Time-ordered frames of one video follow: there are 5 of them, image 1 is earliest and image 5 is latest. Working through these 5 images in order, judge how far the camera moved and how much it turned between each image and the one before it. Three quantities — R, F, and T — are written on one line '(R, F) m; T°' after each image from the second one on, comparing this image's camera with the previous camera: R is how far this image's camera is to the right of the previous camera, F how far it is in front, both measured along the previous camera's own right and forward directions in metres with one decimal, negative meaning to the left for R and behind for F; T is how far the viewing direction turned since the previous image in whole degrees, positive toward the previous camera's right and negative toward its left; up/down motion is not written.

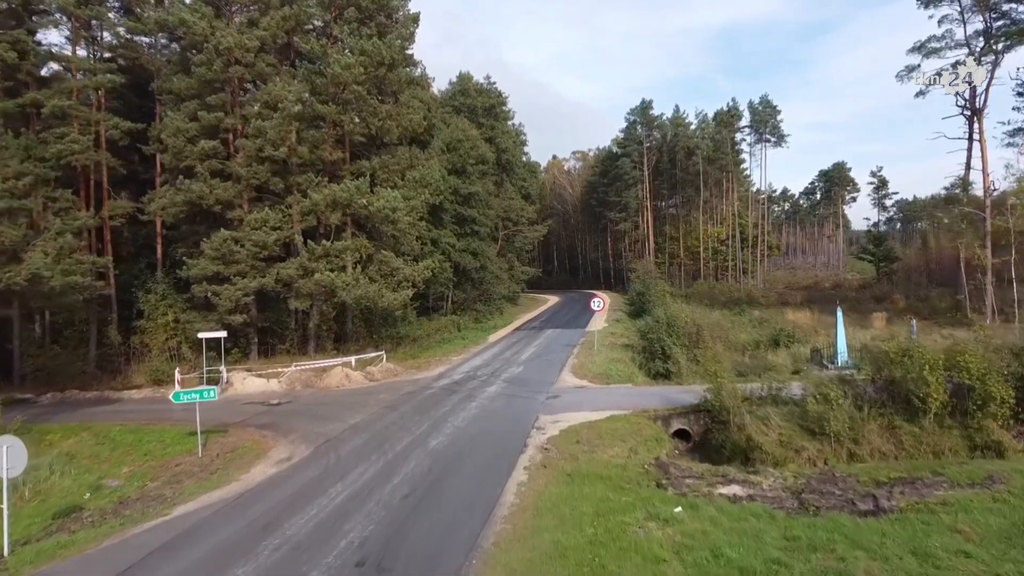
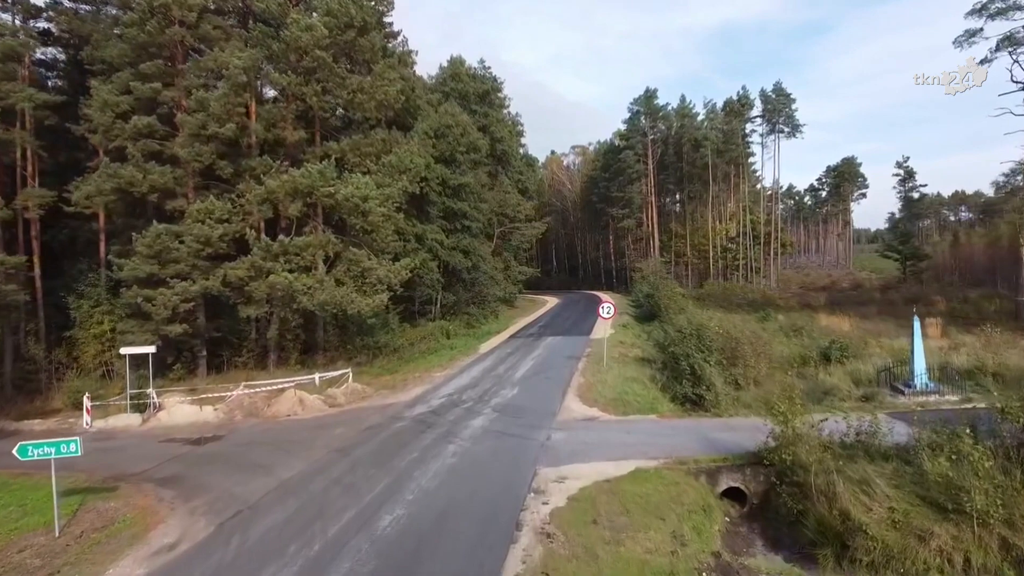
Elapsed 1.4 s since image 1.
(+0.1, +4.1) m; 0°
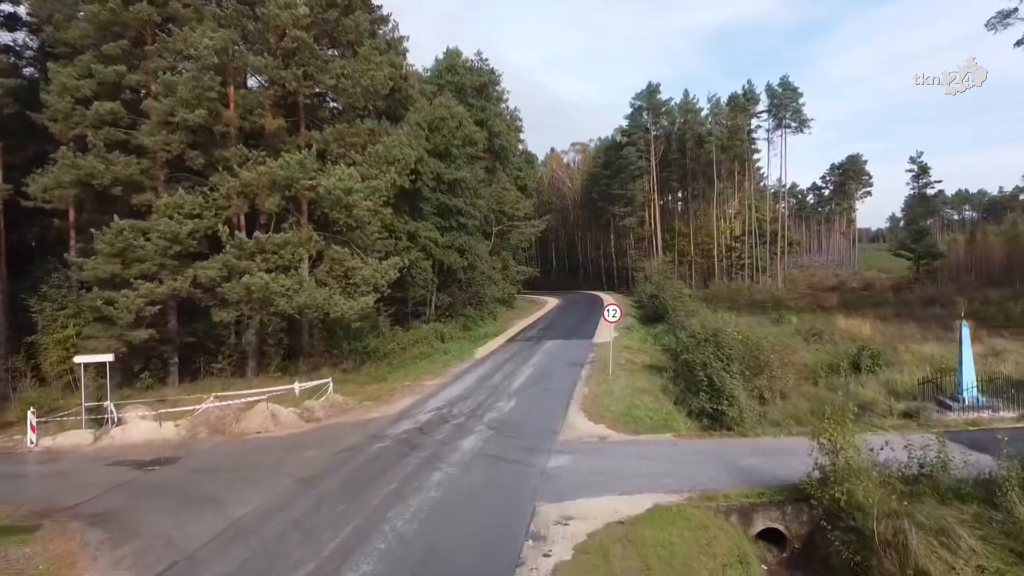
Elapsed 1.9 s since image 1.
(+0.1, +1.8) m; 0°
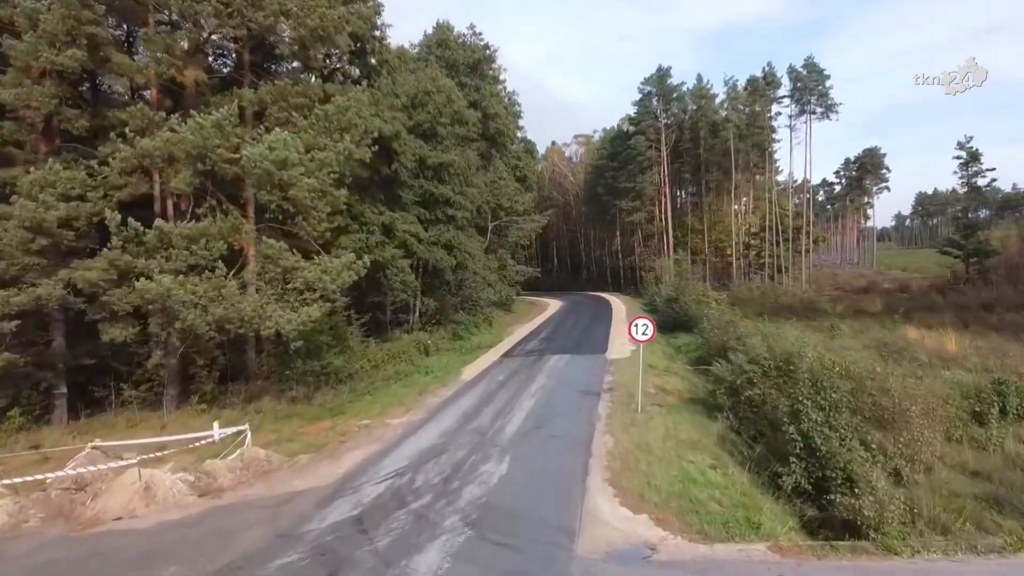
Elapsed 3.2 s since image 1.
(+0.1, +5.2) m; 0°
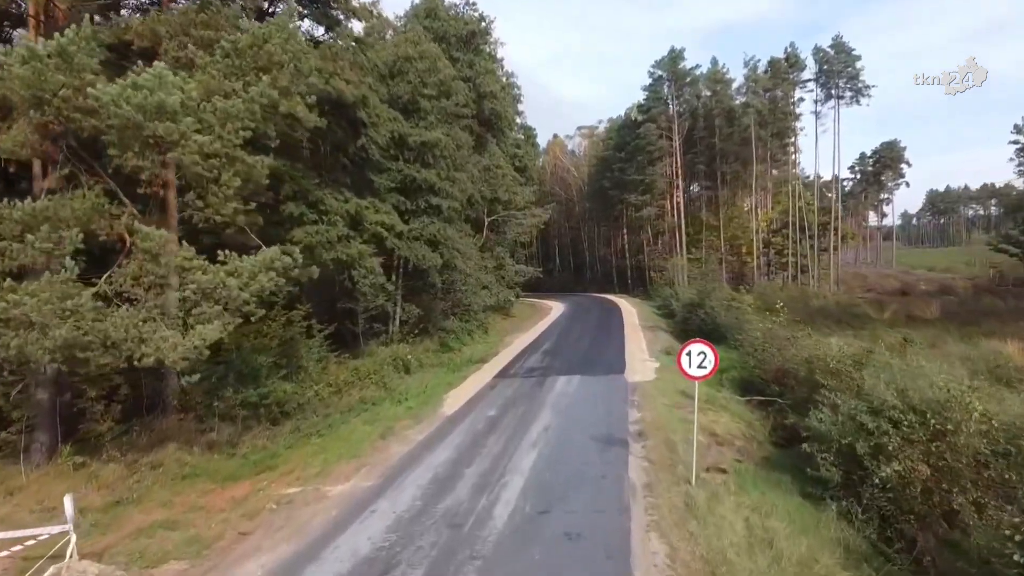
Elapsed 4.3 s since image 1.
(+0.1, +4.8) m; 0°
